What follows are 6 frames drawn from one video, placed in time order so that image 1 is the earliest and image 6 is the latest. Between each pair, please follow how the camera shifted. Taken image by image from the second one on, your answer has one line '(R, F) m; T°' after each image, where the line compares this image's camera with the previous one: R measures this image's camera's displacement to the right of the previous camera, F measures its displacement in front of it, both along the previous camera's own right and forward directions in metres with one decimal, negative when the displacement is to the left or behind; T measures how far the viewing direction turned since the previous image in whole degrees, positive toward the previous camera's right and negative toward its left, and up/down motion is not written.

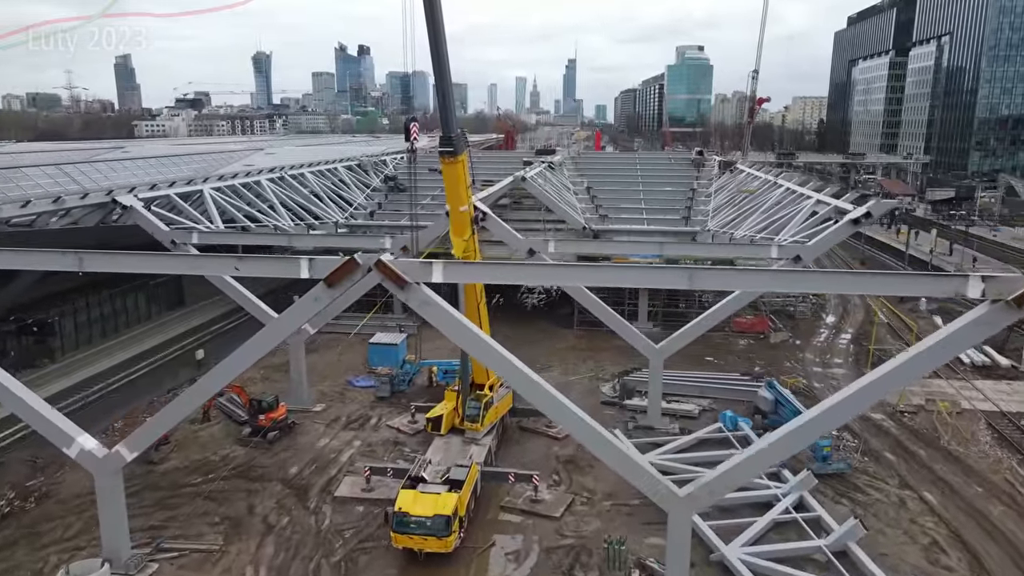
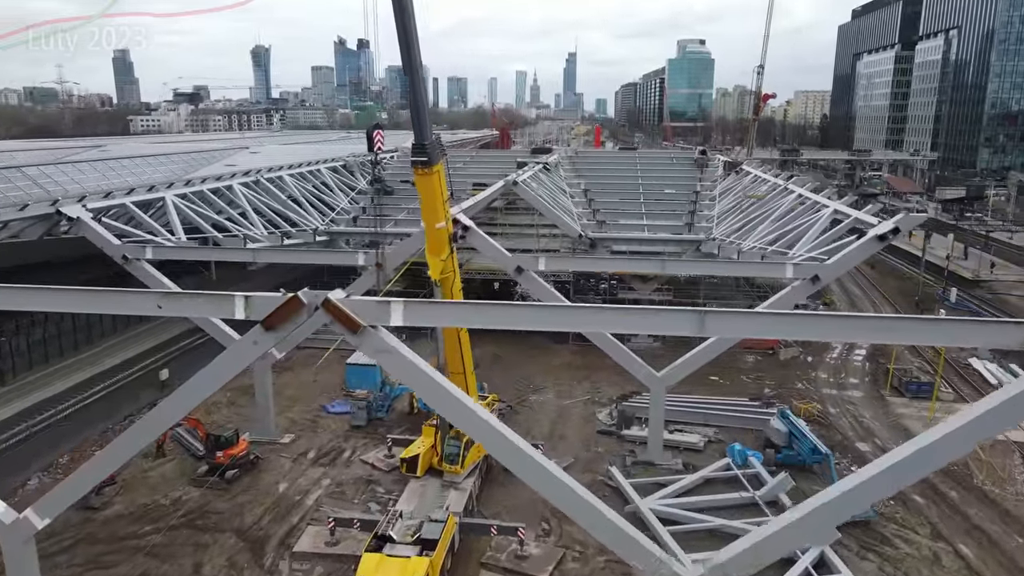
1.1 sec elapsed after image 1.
(+0.2, +1.1) m; 0°
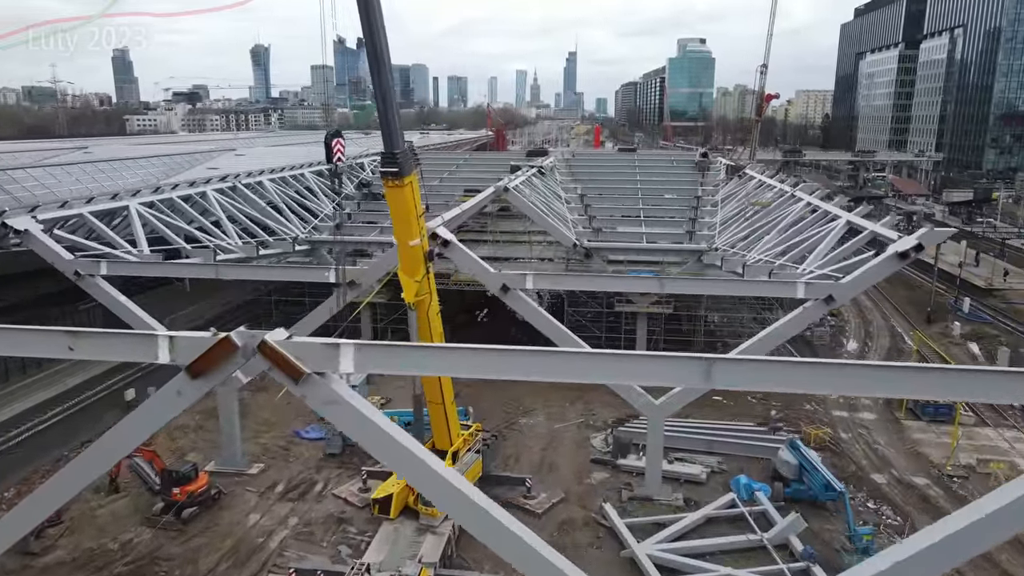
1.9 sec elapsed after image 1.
(+0.2, +0.9) m; 0°
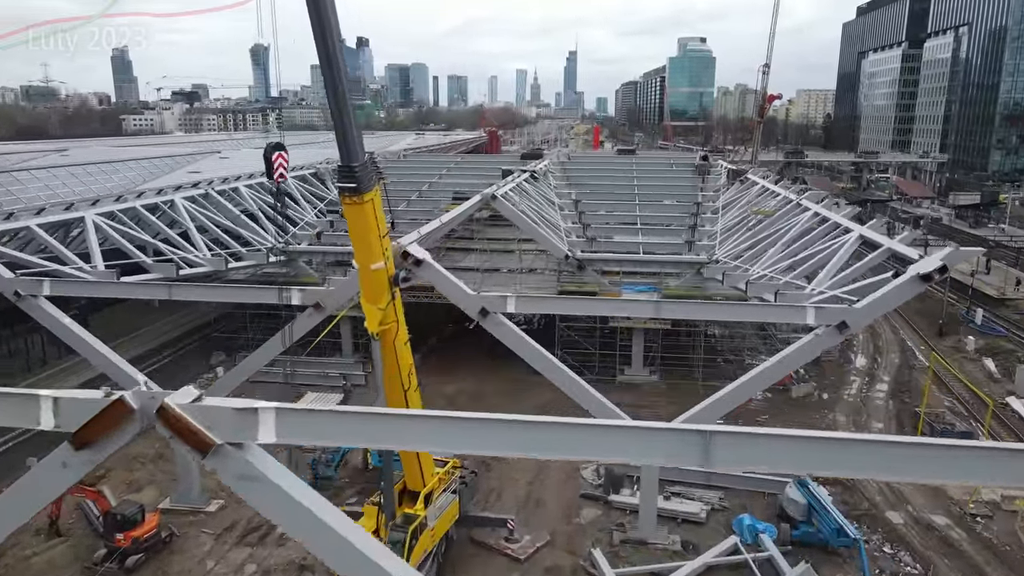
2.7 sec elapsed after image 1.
(+0.2, +0.9) m; 0°
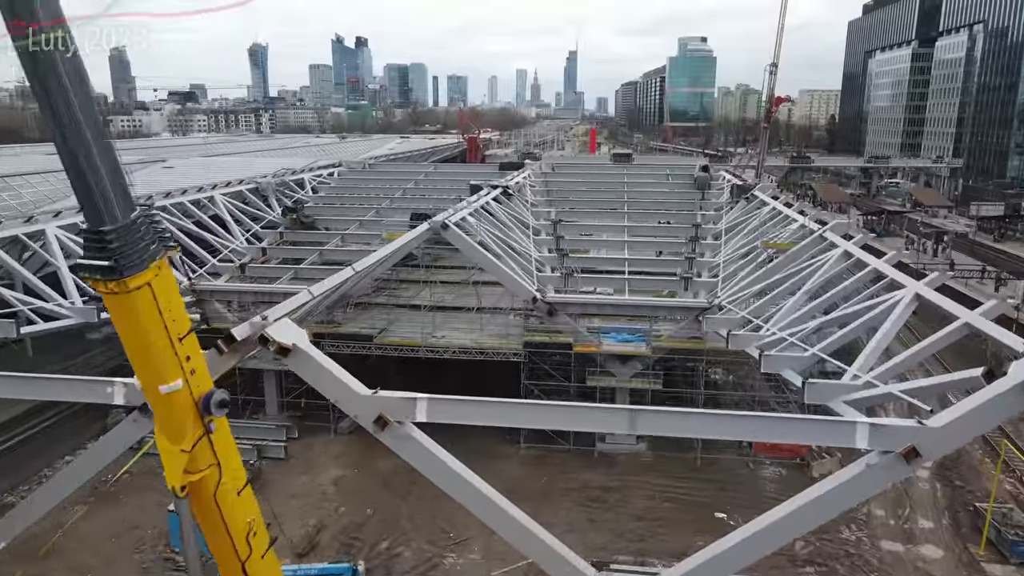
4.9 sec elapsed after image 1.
(+0.7, +2.6) m; 0°
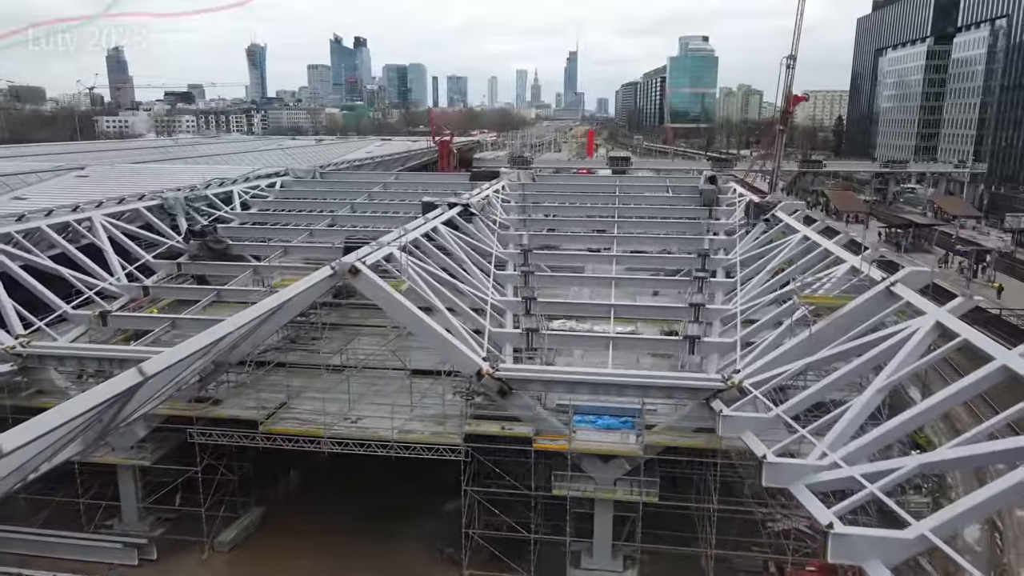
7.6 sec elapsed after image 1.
(+0.7, +3.3) m; 0°
